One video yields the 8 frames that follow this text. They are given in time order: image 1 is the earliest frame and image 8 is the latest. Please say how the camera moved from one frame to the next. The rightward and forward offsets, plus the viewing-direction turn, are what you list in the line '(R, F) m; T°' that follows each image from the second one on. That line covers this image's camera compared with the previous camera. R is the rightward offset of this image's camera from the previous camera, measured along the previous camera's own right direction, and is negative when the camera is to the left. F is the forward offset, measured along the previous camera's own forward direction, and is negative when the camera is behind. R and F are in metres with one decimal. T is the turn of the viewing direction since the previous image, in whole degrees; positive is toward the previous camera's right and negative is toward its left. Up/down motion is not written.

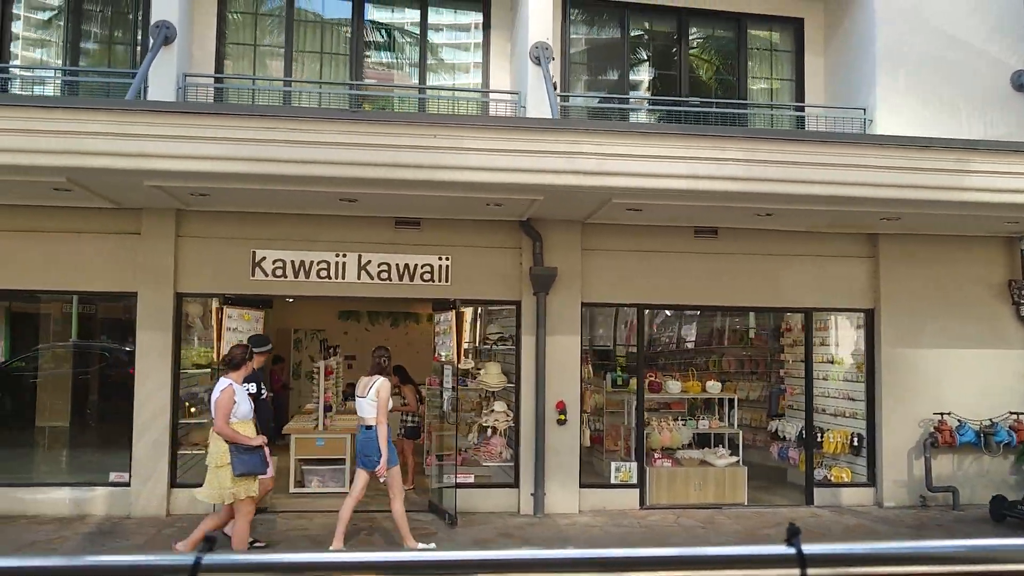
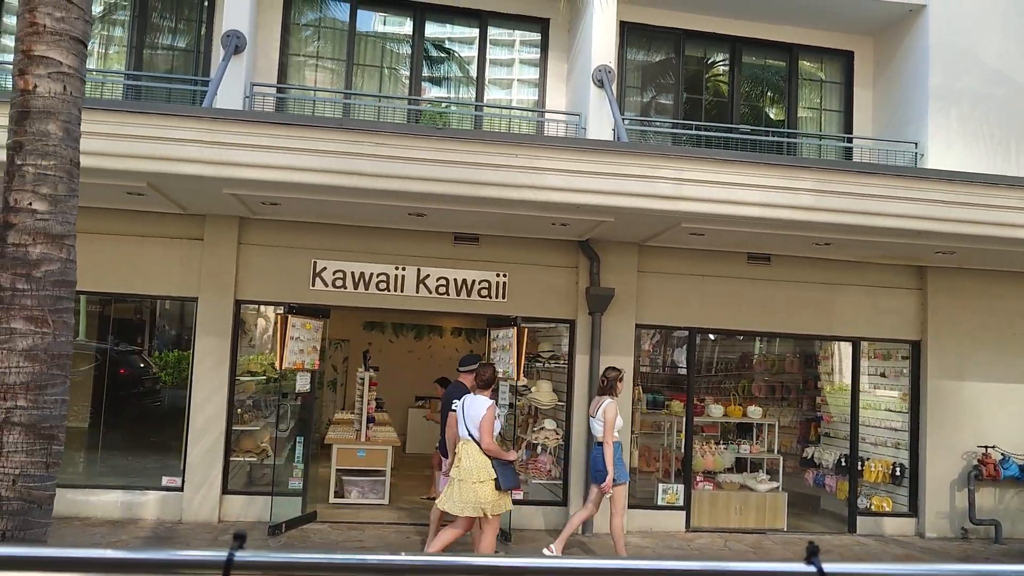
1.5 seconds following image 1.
(-0.7, -0.1) m; 0°
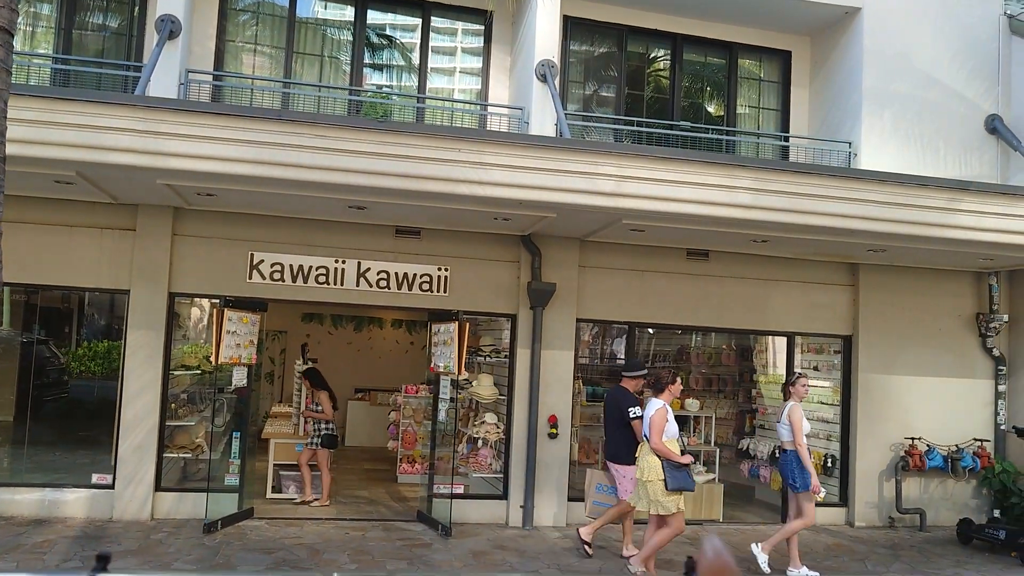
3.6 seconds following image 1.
(+0.1, 0.0) m; +4°
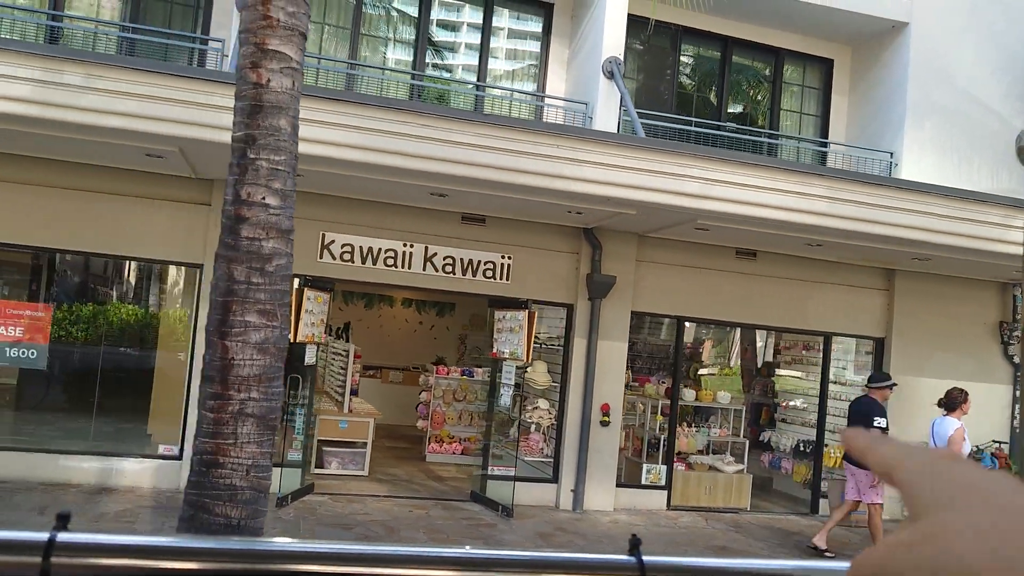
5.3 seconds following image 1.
(-1.1, -0.2) m; +3°
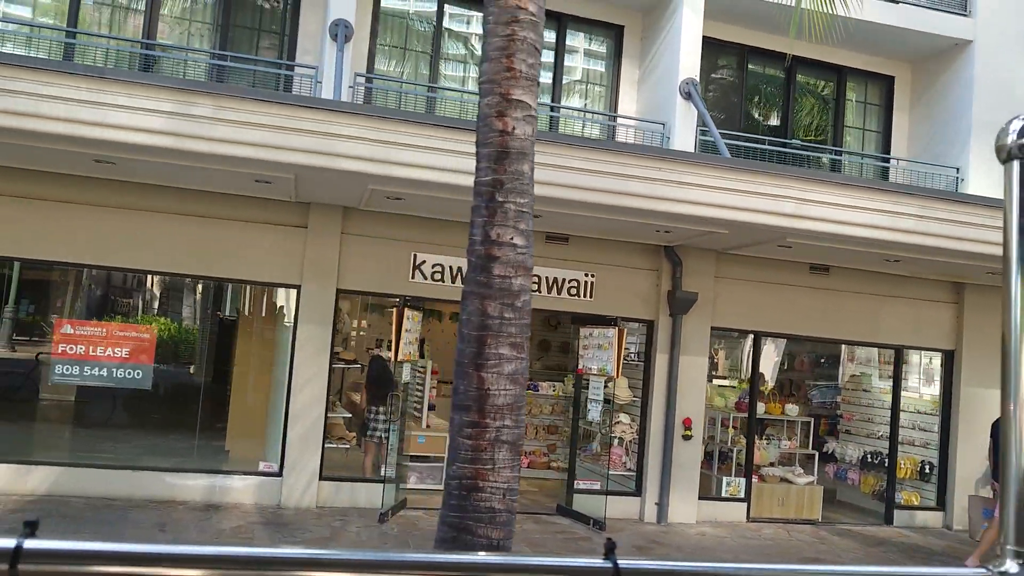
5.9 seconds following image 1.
(-0.8, -0.2) m; -1°
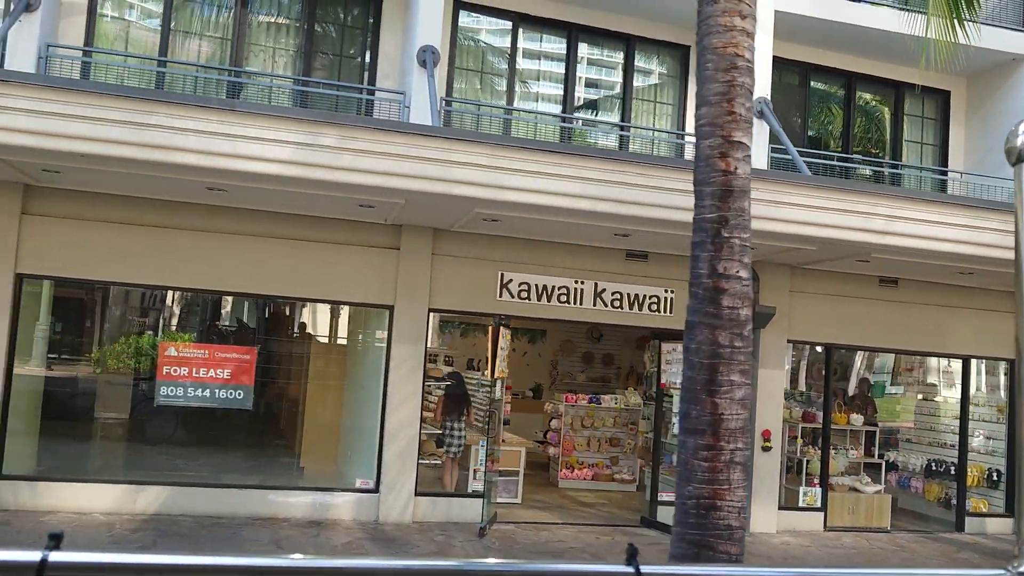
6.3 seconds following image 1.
(-0.9, -0.2) m; 0°
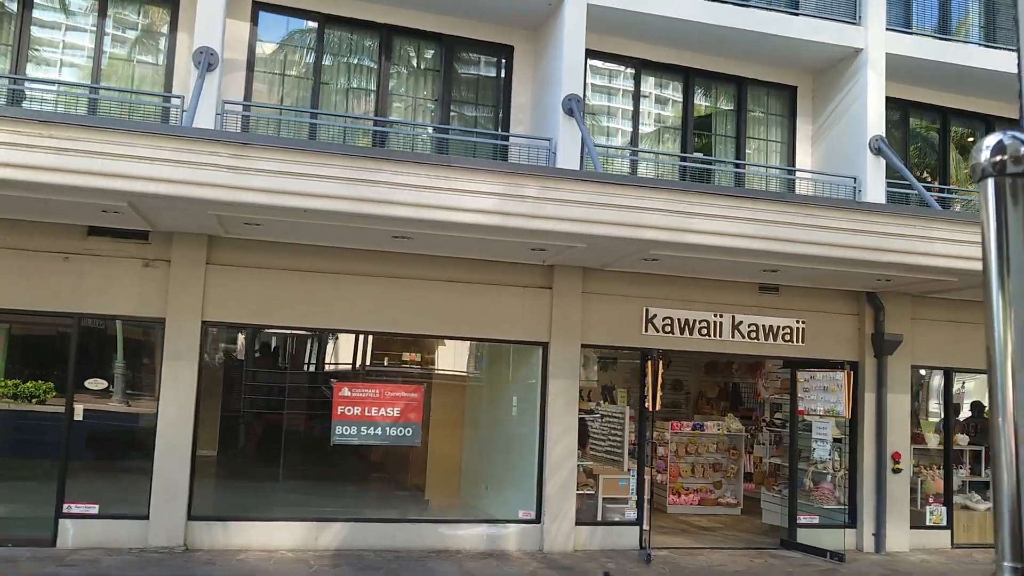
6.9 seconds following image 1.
(-1.7, -0.4) m; 0°
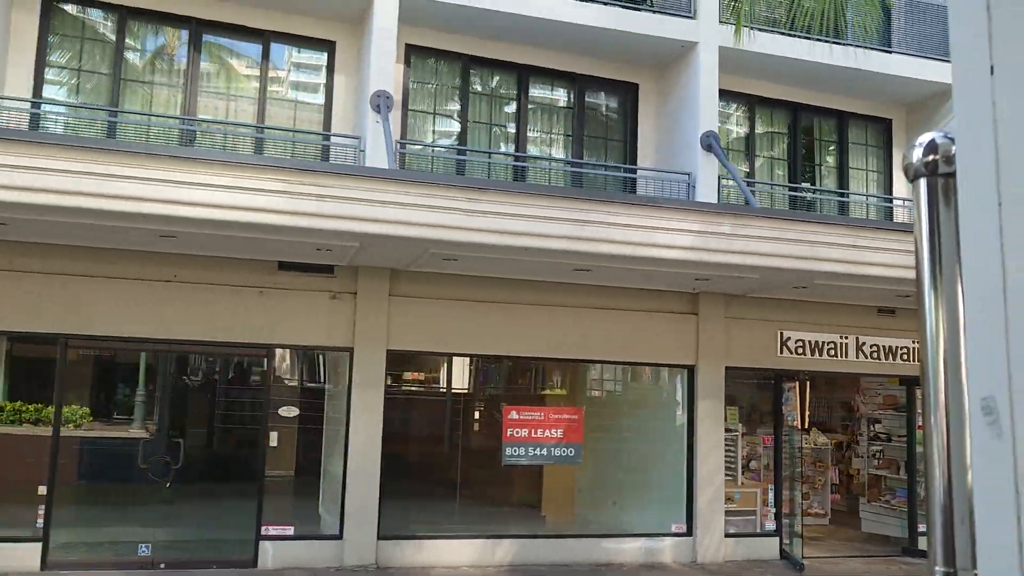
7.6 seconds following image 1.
(-2.0, -0.5) m; +2°
